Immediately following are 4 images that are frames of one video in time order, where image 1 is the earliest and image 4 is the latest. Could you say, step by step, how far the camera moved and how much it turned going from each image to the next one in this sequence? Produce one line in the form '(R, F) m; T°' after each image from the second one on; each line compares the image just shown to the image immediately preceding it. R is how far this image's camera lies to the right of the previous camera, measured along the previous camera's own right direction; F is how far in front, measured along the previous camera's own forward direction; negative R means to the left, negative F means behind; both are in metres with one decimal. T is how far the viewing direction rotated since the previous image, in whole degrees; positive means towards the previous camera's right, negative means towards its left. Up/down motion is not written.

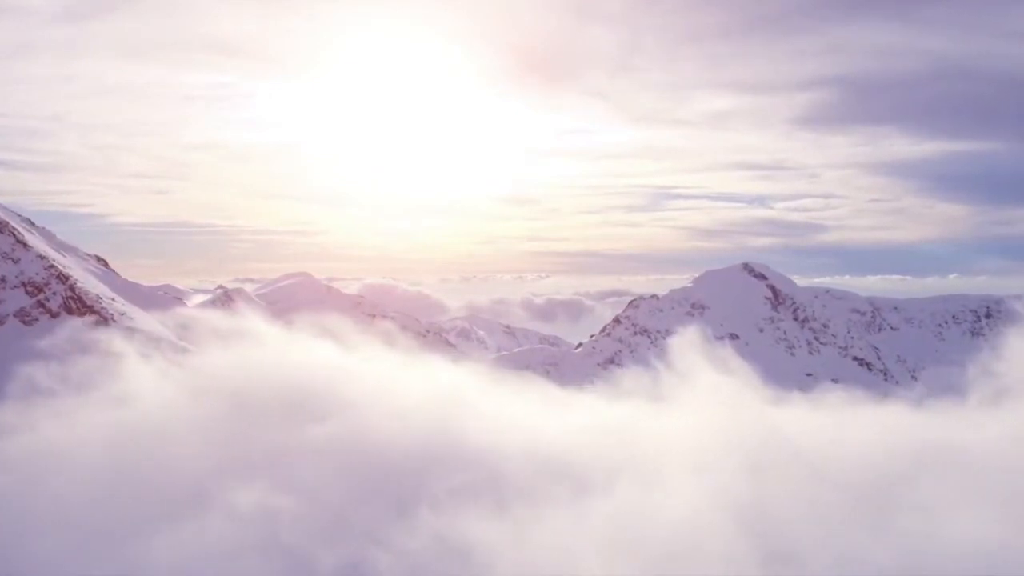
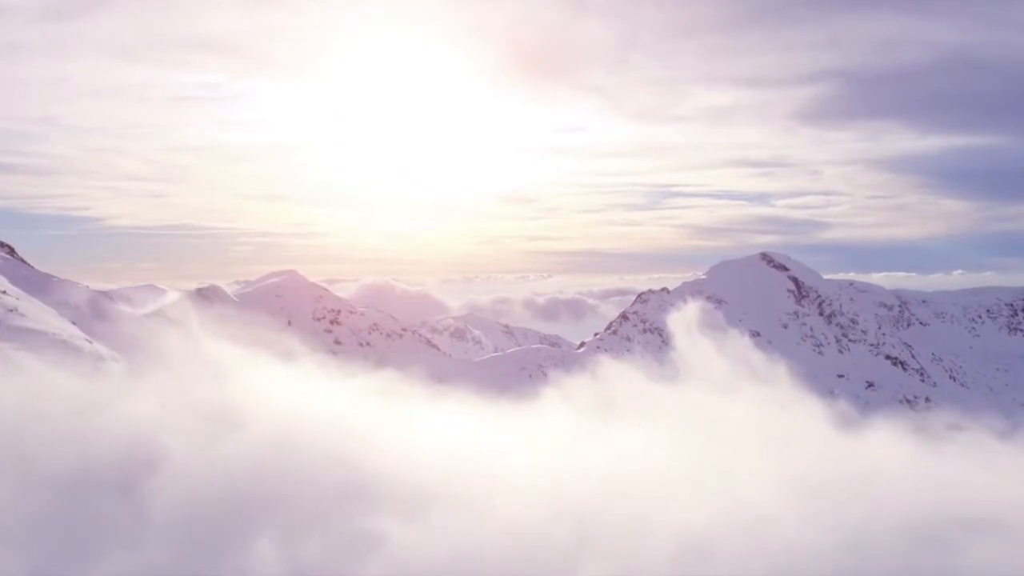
(+2.2, +29.6) m; 0°
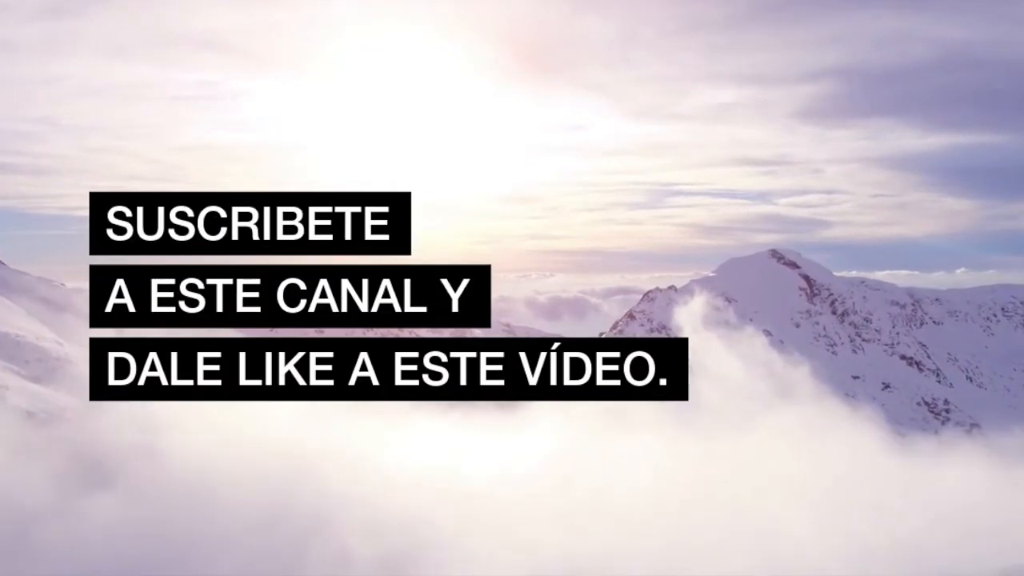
(-0.2, +8.8) m; 0°
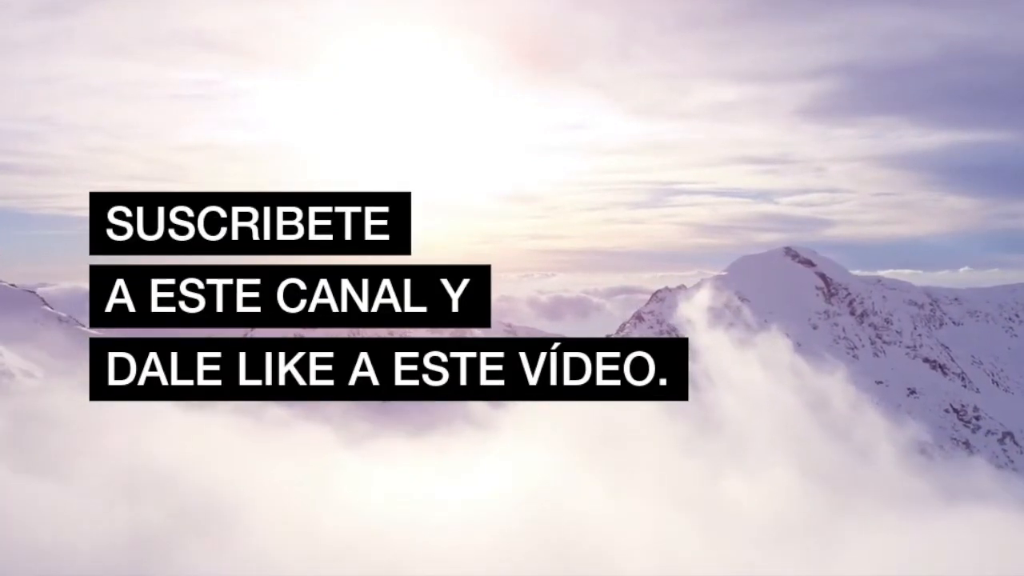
(+0.2, +14.3) m; 0°
